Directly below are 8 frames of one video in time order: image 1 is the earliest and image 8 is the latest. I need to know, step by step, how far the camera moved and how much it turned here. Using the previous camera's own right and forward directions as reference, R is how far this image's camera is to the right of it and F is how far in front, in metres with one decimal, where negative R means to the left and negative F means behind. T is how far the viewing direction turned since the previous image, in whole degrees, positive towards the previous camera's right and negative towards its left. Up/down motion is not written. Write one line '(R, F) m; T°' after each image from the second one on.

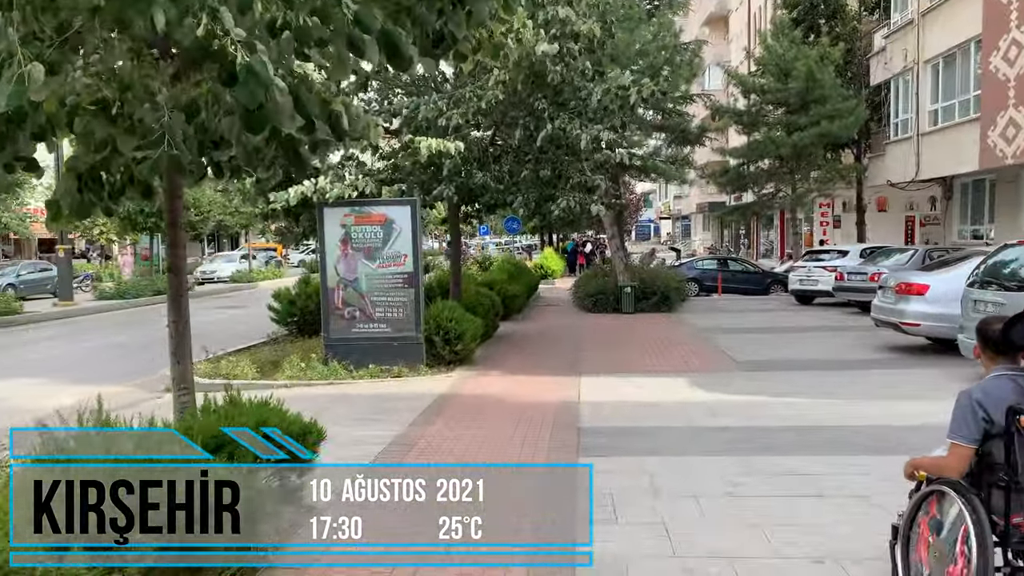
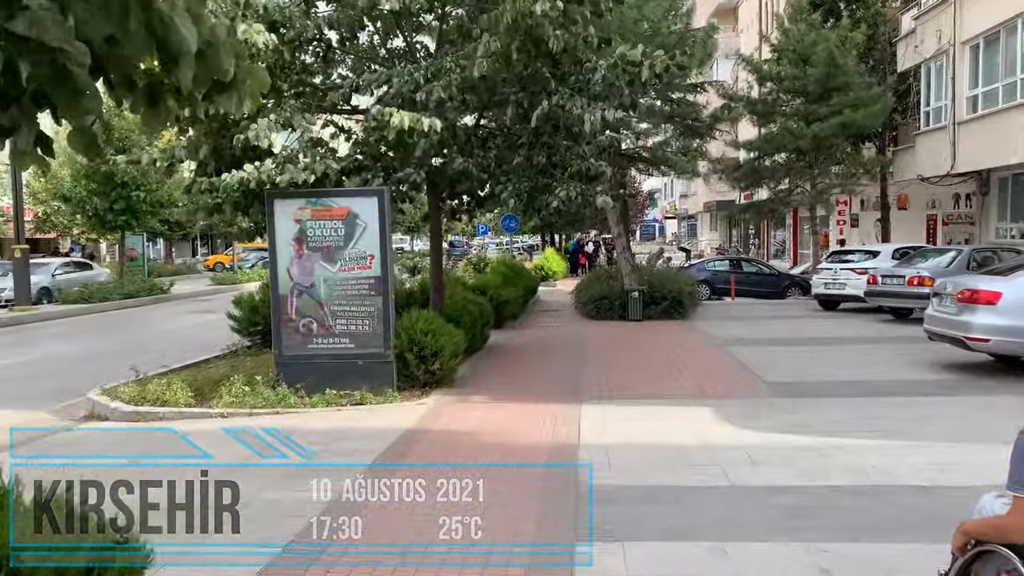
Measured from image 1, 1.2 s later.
(+0.2, +1.8) m; 0°
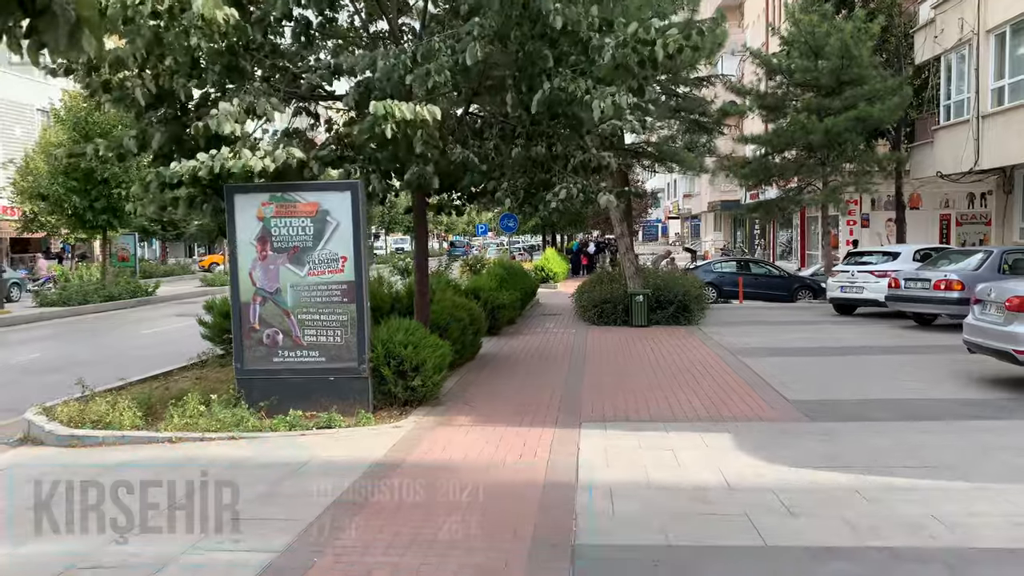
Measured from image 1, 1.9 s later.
(+0.1, +1.0) m; 0°
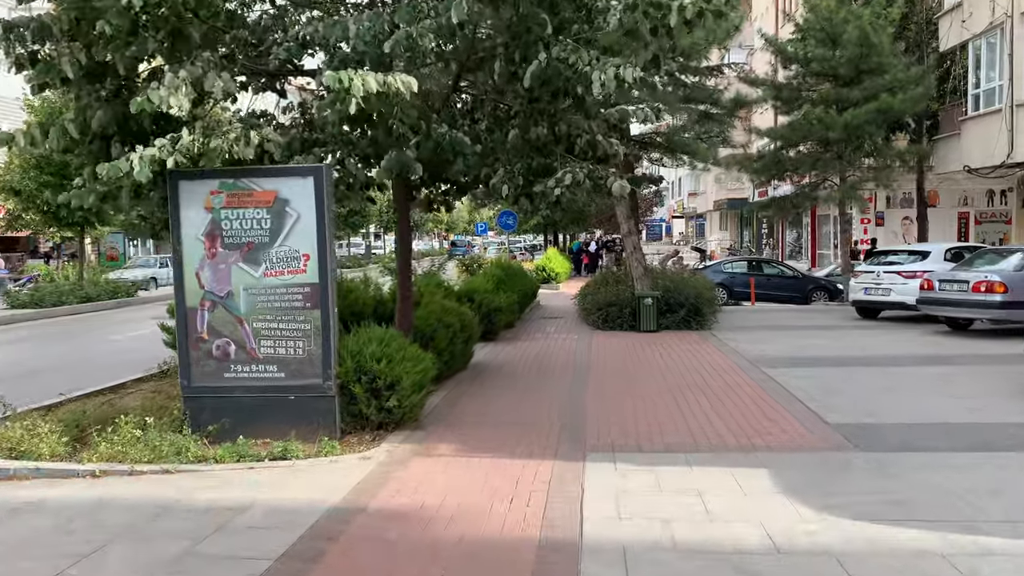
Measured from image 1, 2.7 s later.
(+0.1, +1.2) m; 0°
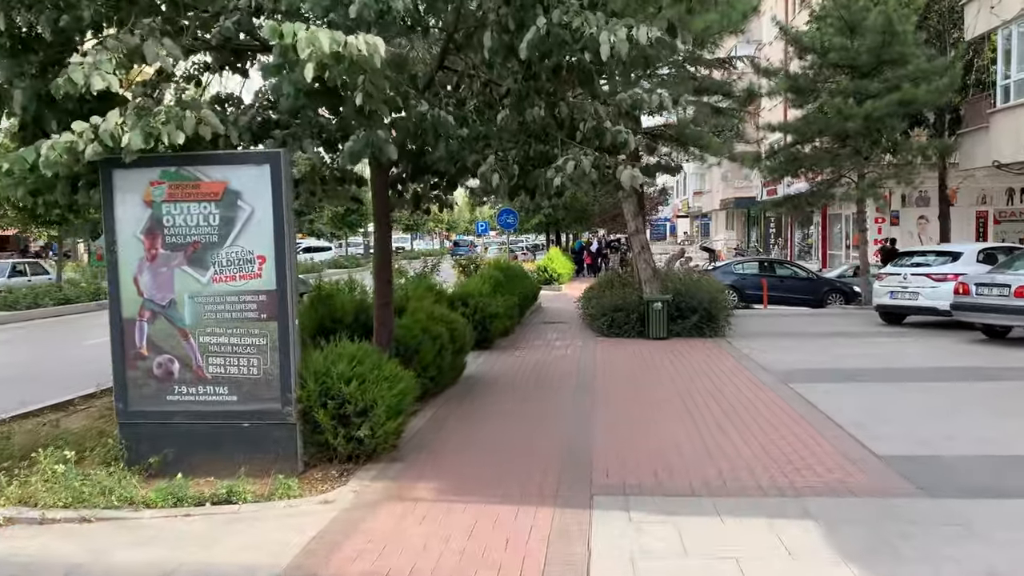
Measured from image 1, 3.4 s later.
(+0.1, +1.0) m; 0°
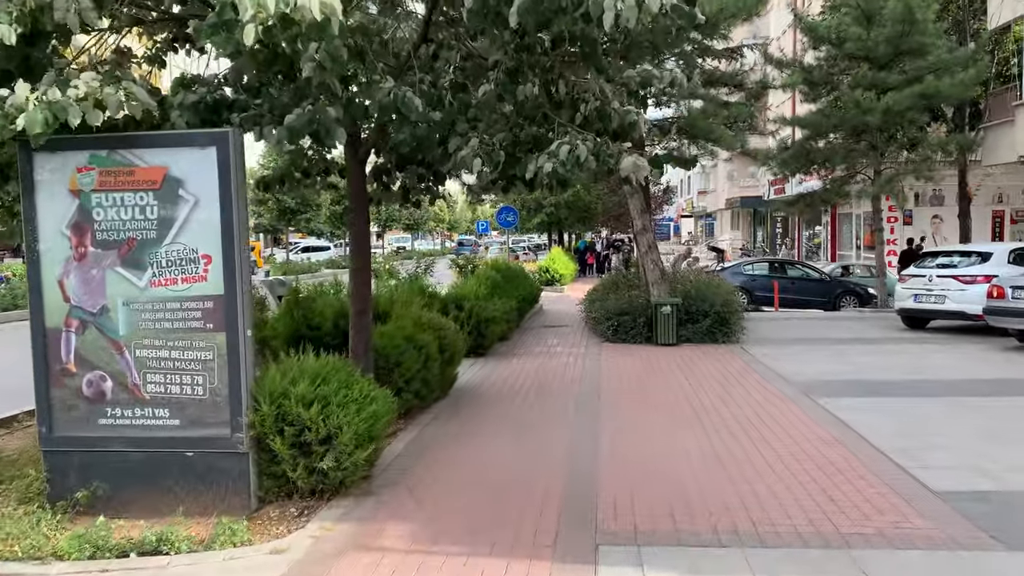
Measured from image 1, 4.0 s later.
(+0.1, +0.9) m; 0°
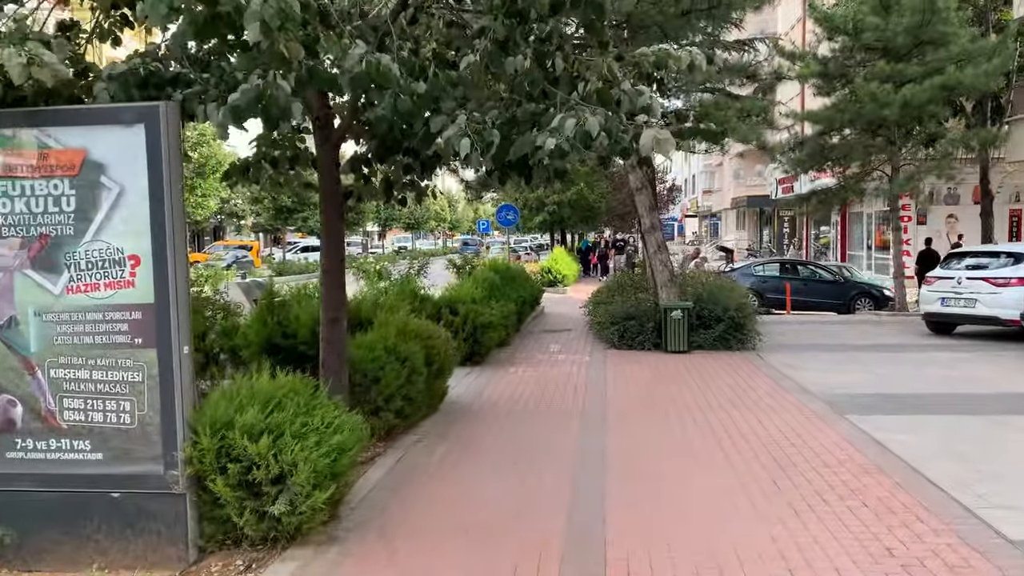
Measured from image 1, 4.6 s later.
(+0.1, +0.8) m; 0°
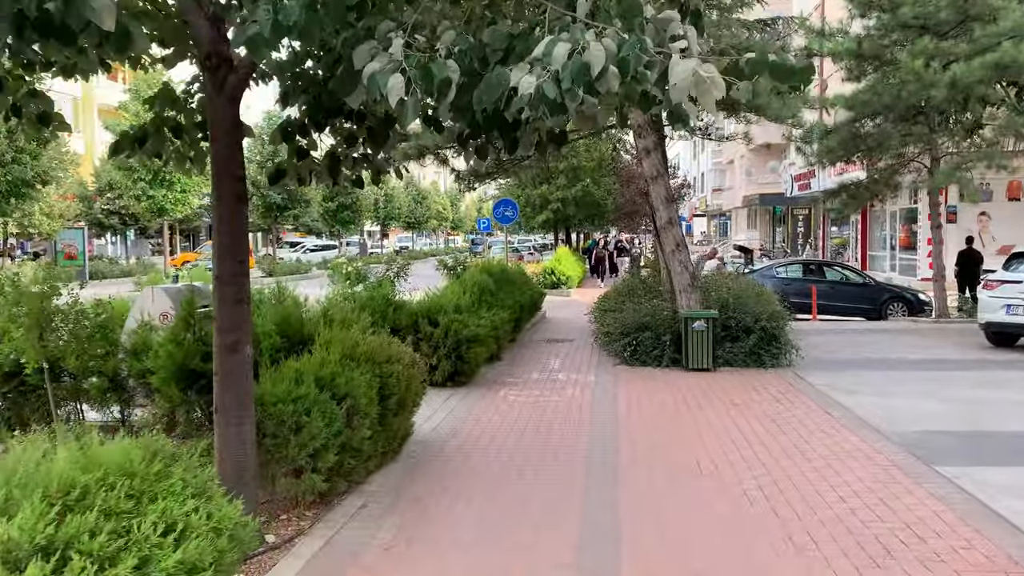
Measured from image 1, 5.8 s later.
(+0.2, +1.7) m; 0°
